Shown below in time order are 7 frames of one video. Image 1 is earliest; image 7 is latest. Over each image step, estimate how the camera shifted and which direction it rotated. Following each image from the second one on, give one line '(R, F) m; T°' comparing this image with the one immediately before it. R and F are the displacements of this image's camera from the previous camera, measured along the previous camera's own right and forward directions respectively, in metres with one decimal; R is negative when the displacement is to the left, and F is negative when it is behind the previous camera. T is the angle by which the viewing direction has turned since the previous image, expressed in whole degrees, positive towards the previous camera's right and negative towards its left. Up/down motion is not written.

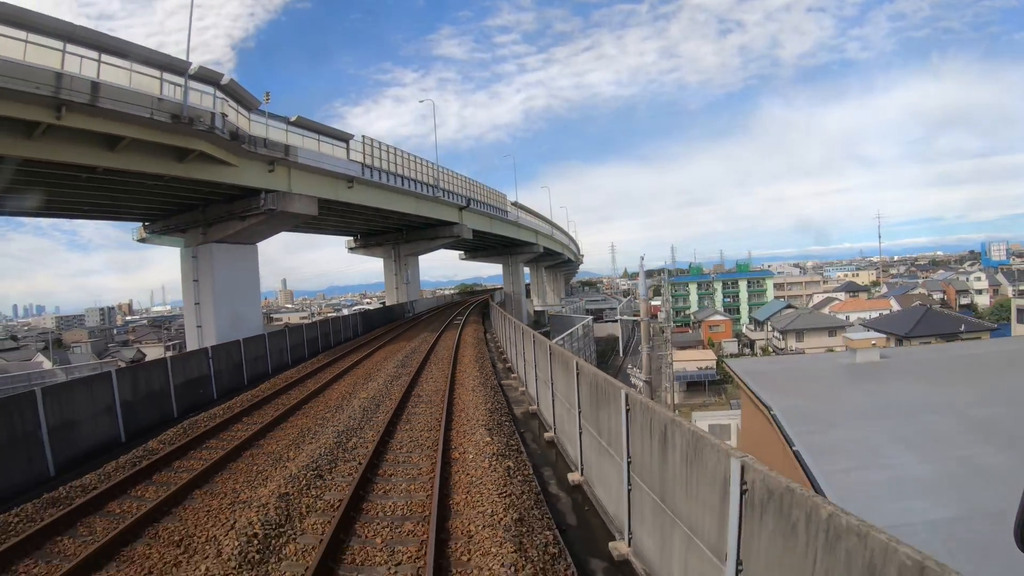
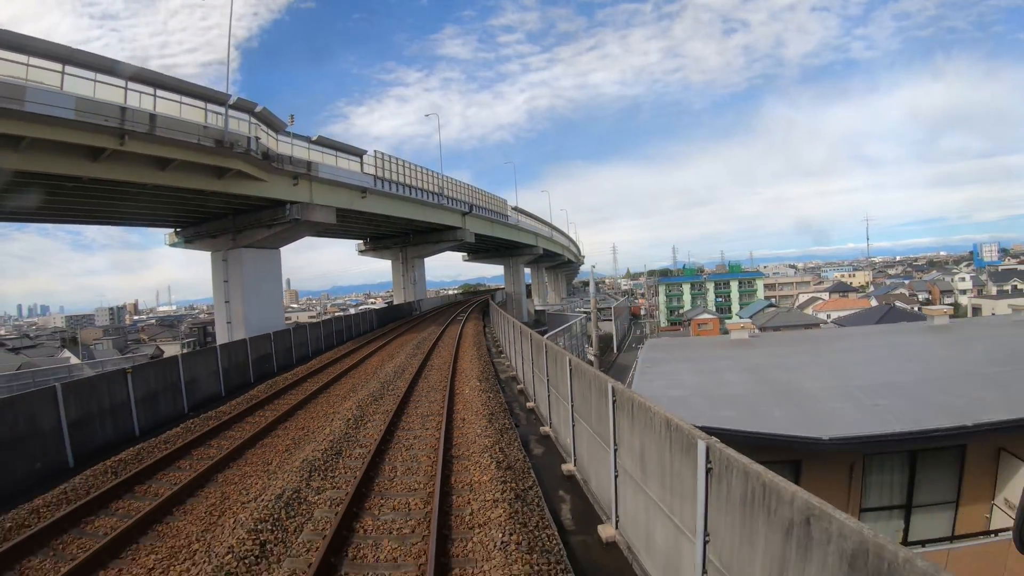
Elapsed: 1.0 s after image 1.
(+0.2, -1.5) m; 0°
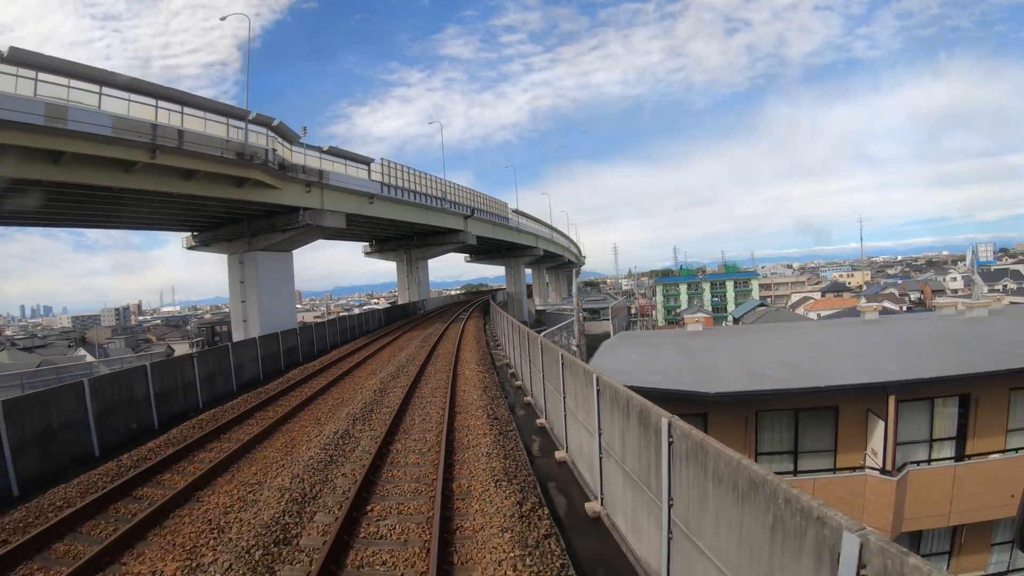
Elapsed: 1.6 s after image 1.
(+0.1, -0.9) m; 0°
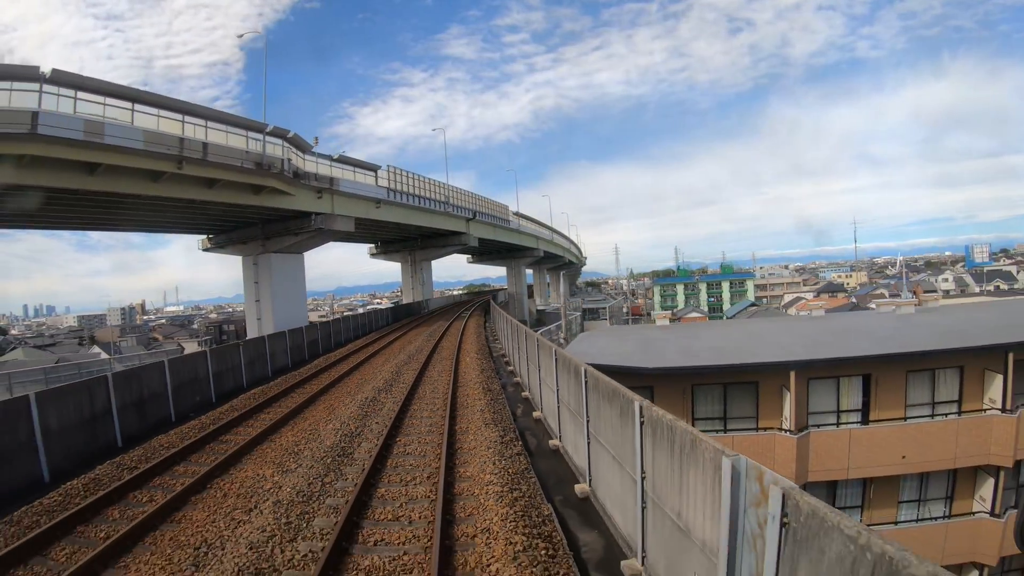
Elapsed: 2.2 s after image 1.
(+0.1, -0.9) m; 0°
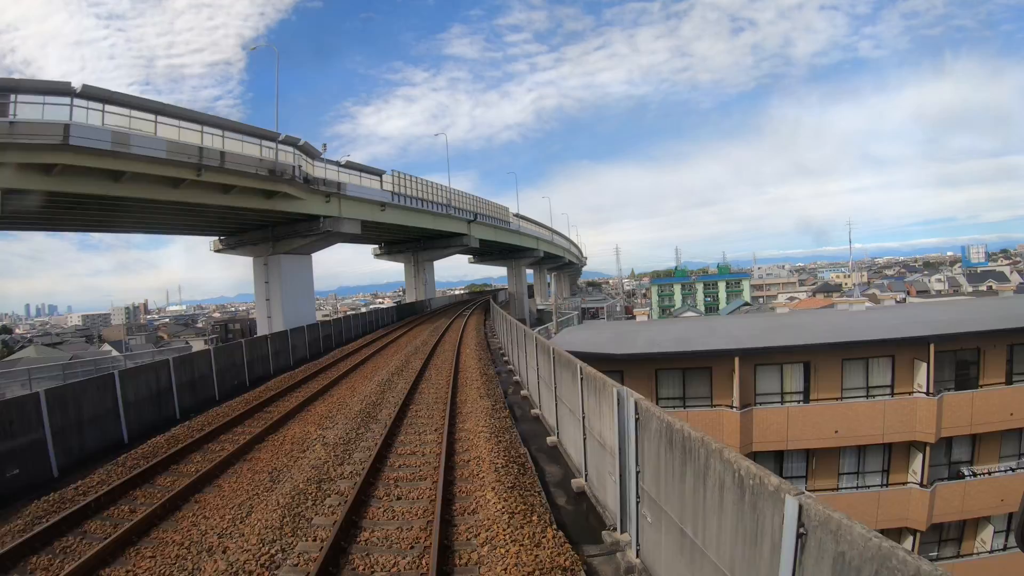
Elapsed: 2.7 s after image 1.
(+0.1, -0.8) m; 0°
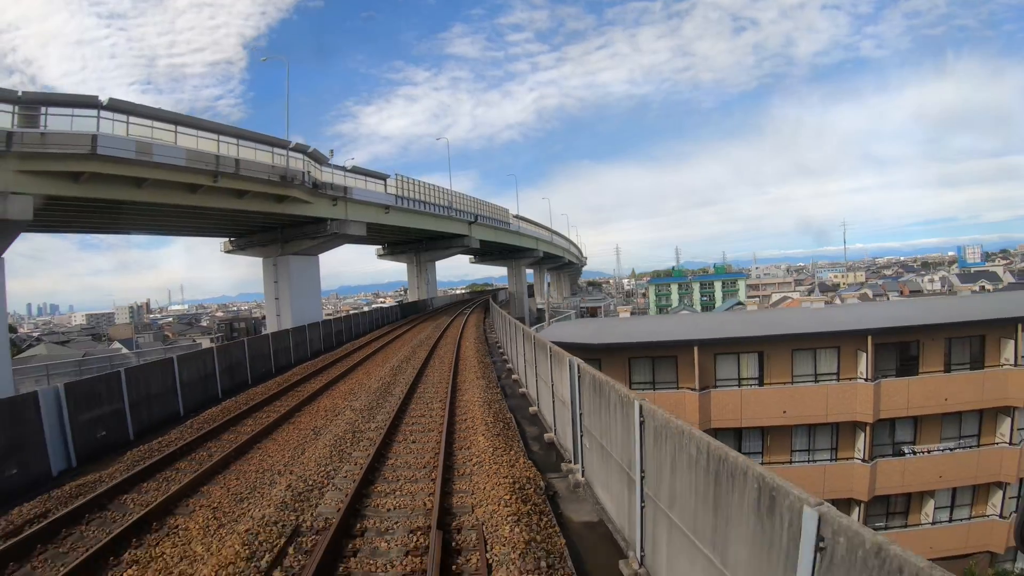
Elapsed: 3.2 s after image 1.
(+0.1, -0.8) m; 0°
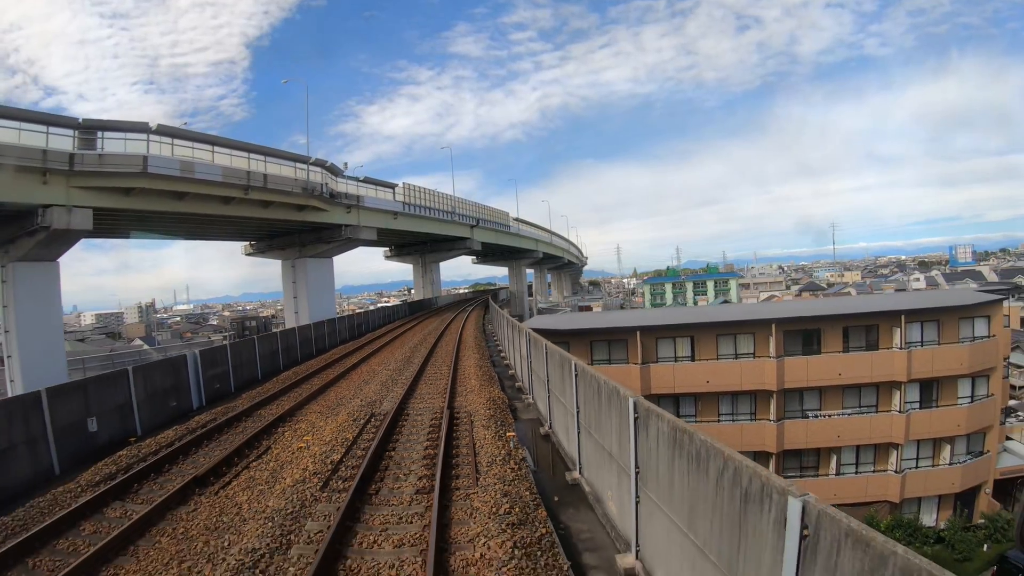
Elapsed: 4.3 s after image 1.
(+0.2, -1.7) m; 0°
